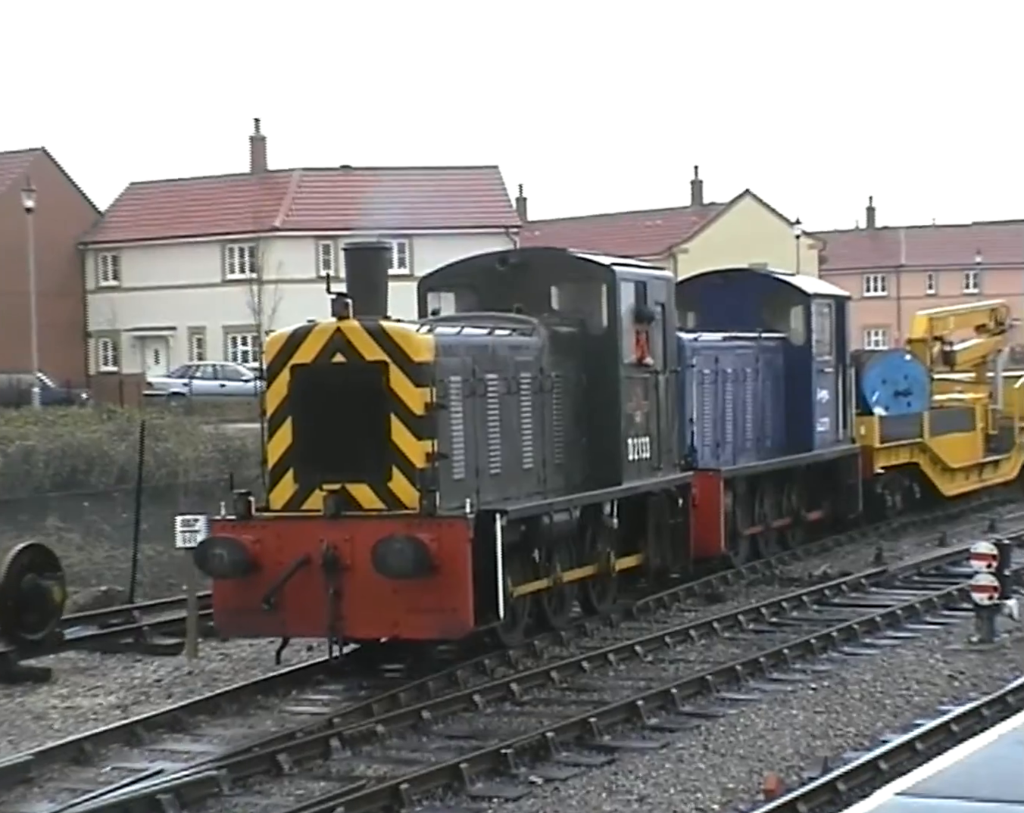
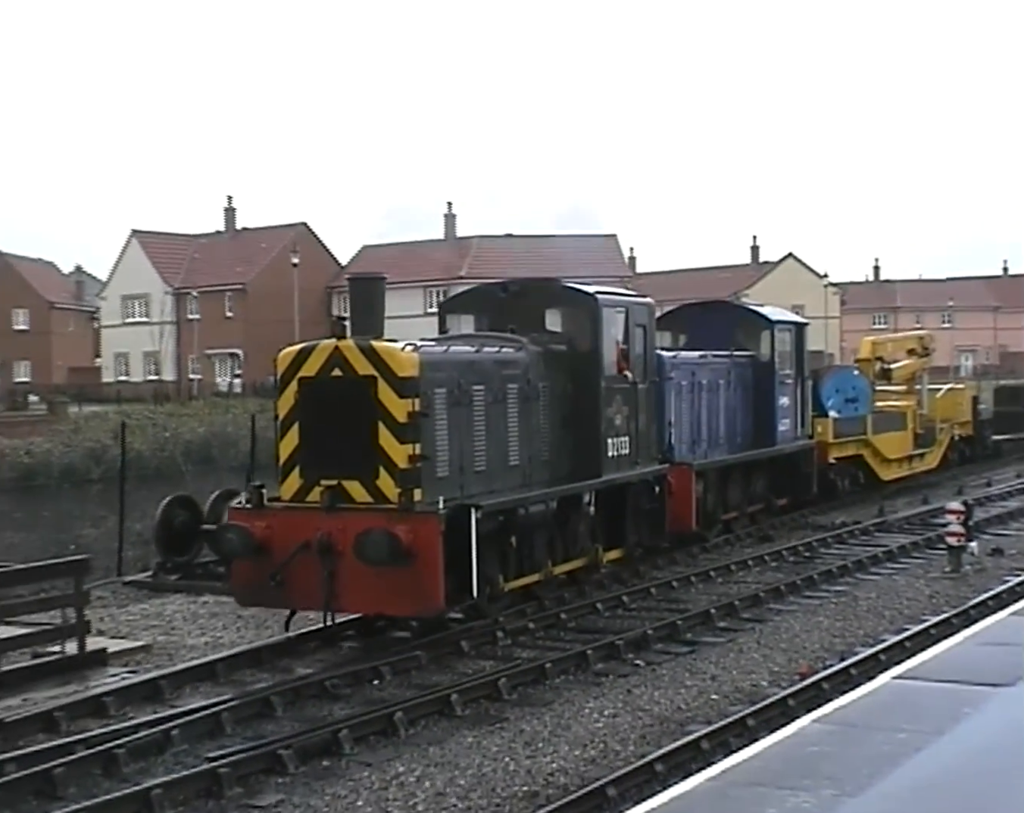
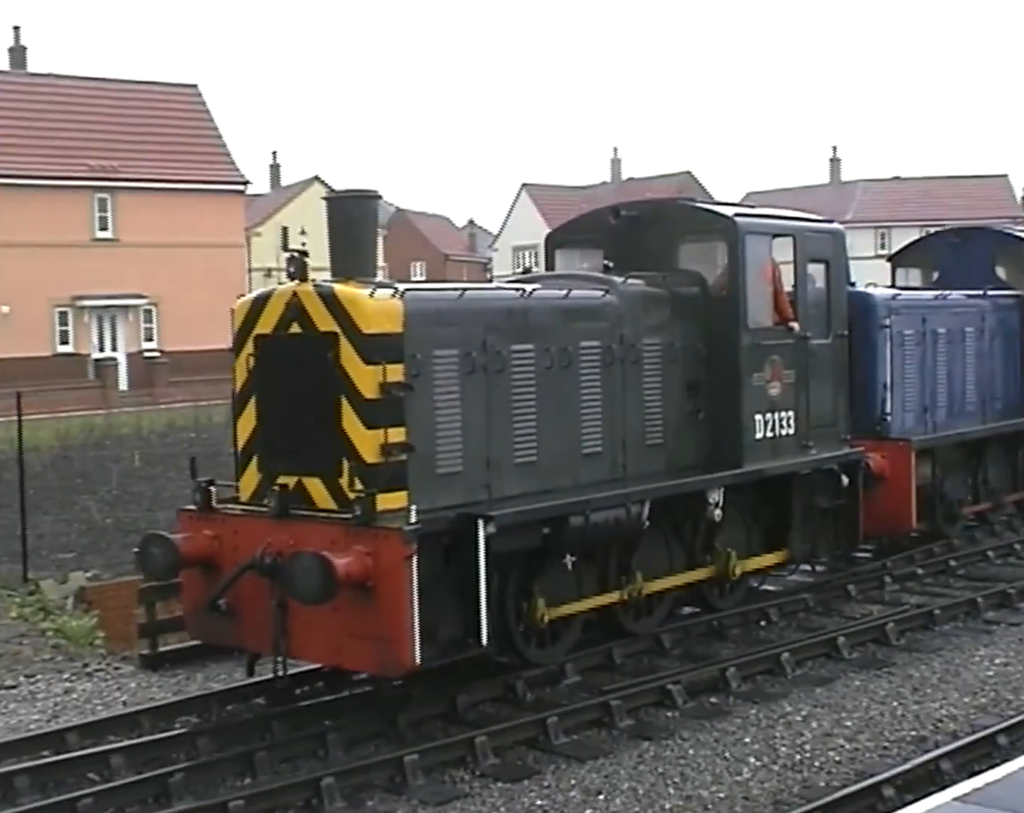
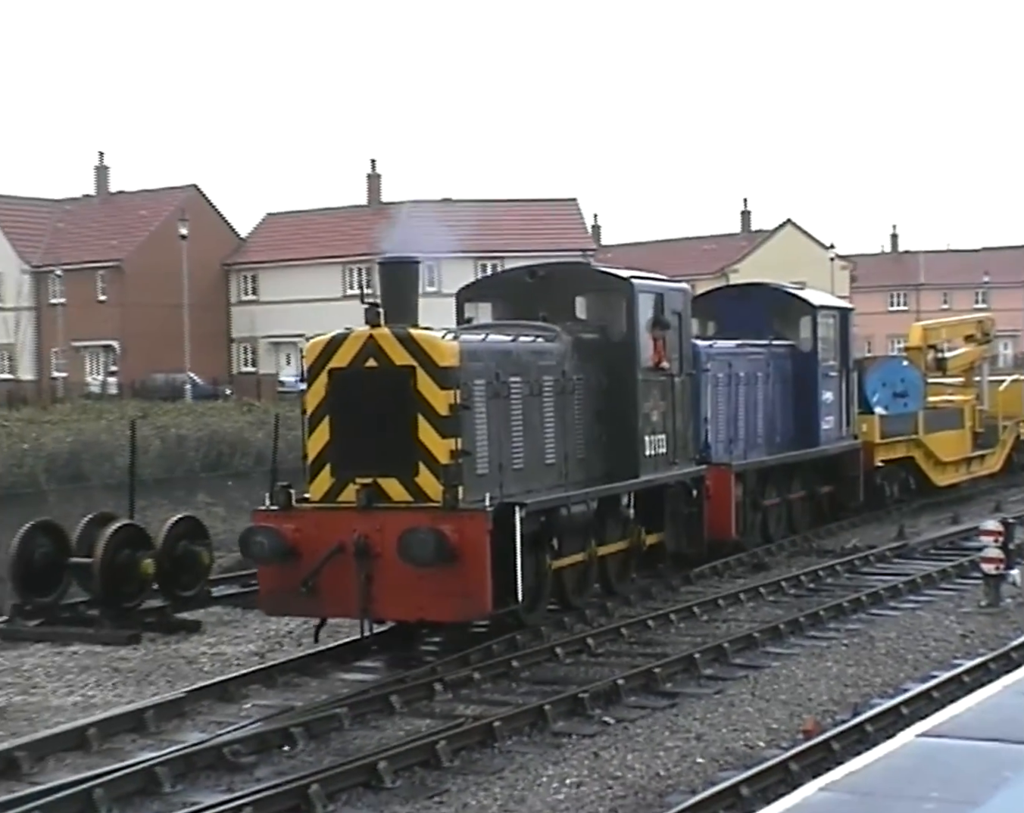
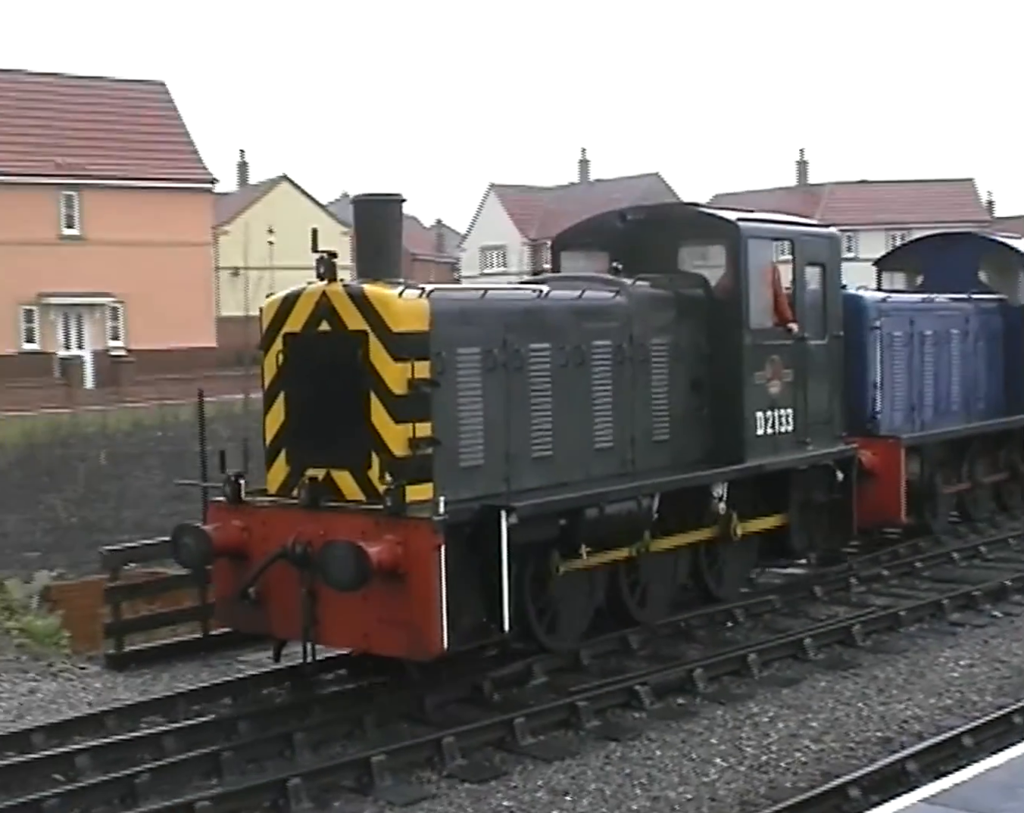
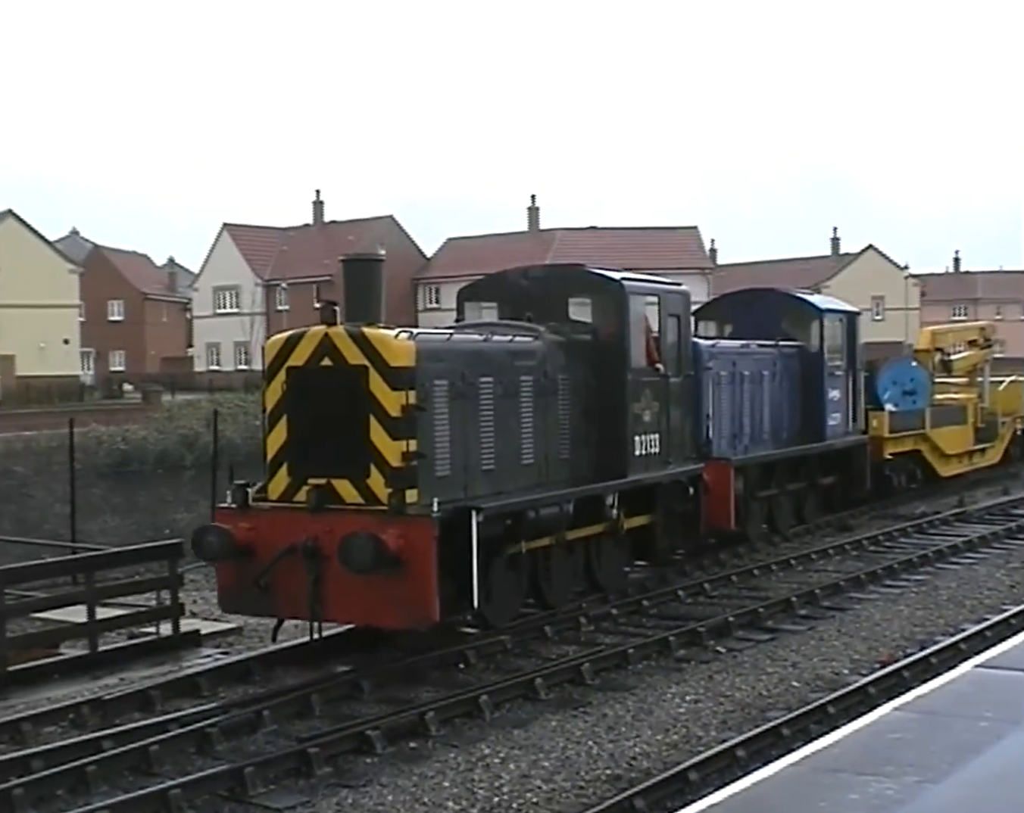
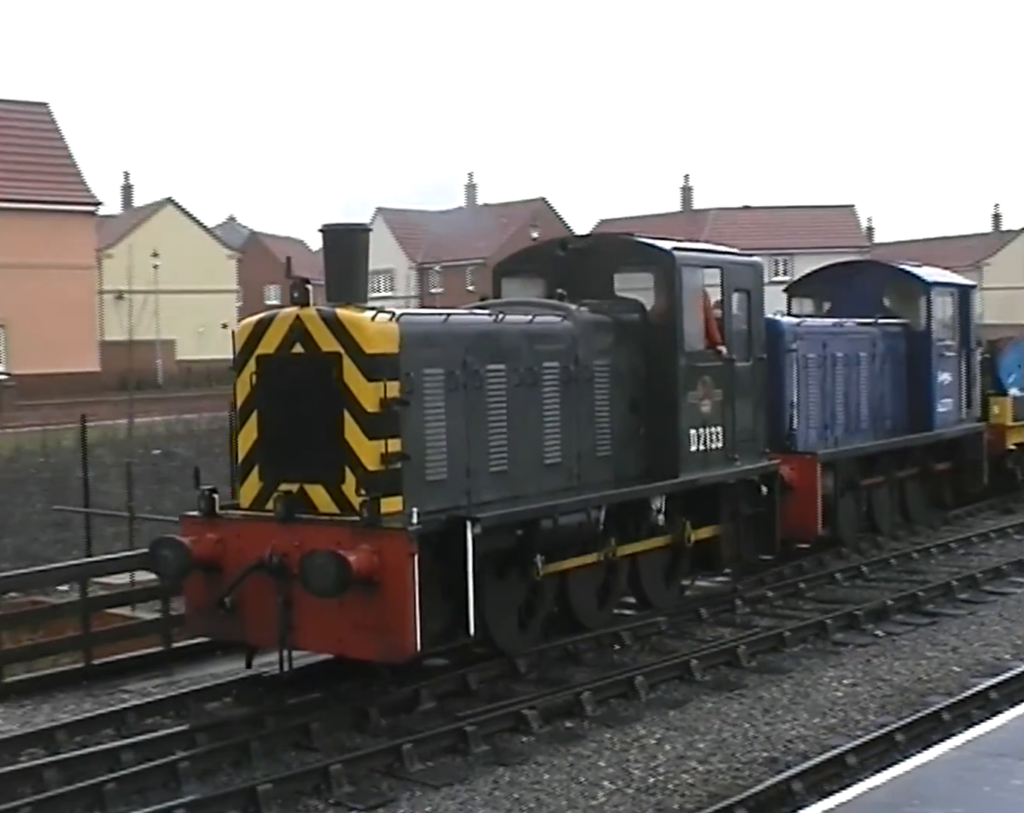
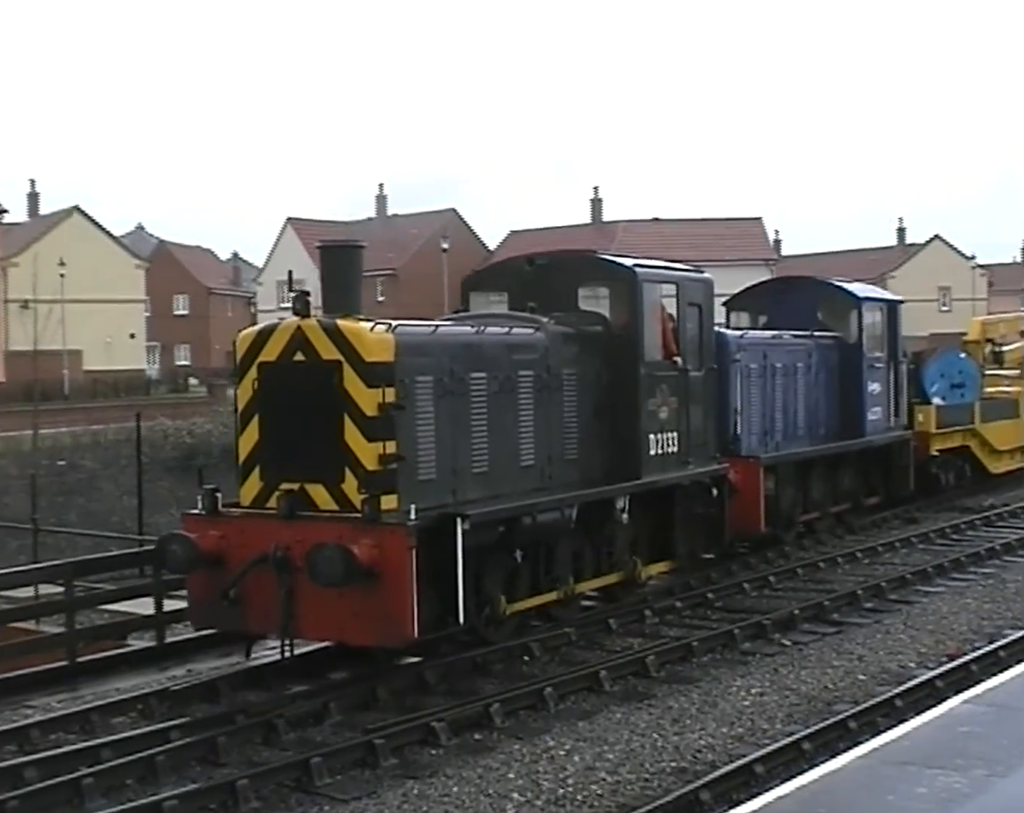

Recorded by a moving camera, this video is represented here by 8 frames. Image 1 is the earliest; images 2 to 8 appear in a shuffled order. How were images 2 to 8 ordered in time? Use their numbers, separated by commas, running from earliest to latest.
4, 2, 6, 8, 7, 5, 3
